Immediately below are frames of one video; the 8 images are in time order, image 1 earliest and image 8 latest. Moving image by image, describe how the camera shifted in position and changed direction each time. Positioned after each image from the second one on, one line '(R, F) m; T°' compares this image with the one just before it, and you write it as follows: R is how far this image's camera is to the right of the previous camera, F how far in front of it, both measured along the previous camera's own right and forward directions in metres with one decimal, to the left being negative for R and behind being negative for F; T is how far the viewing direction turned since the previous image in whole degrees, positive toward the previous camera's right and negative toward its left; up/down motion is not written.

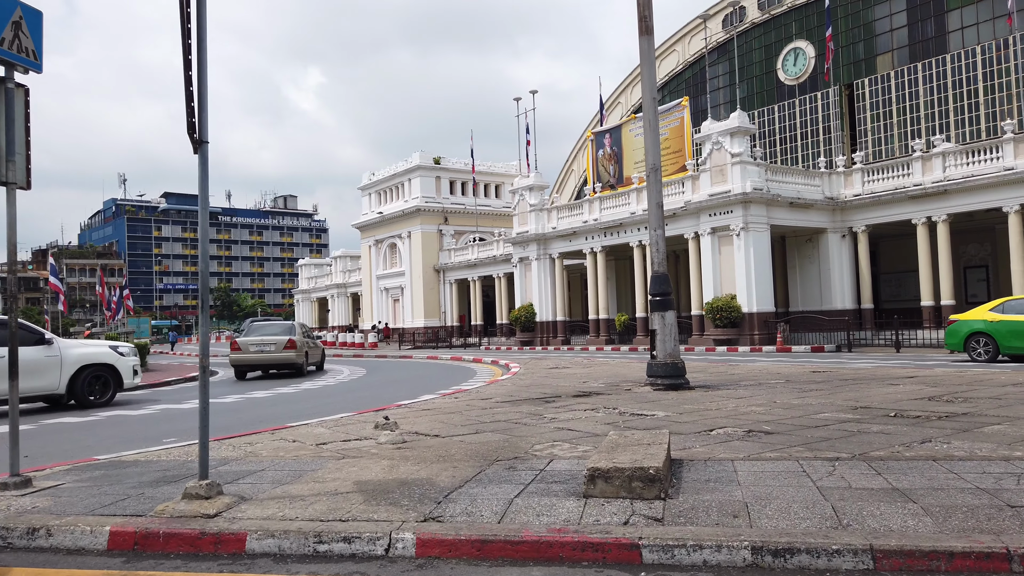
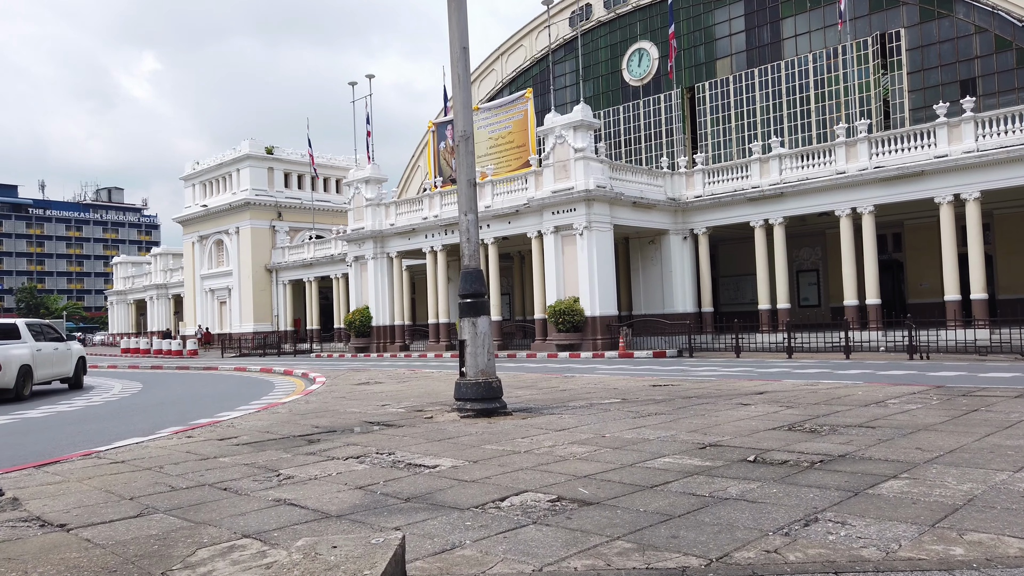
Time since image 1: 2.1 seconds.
(+1.1, +2.7) m; +11°
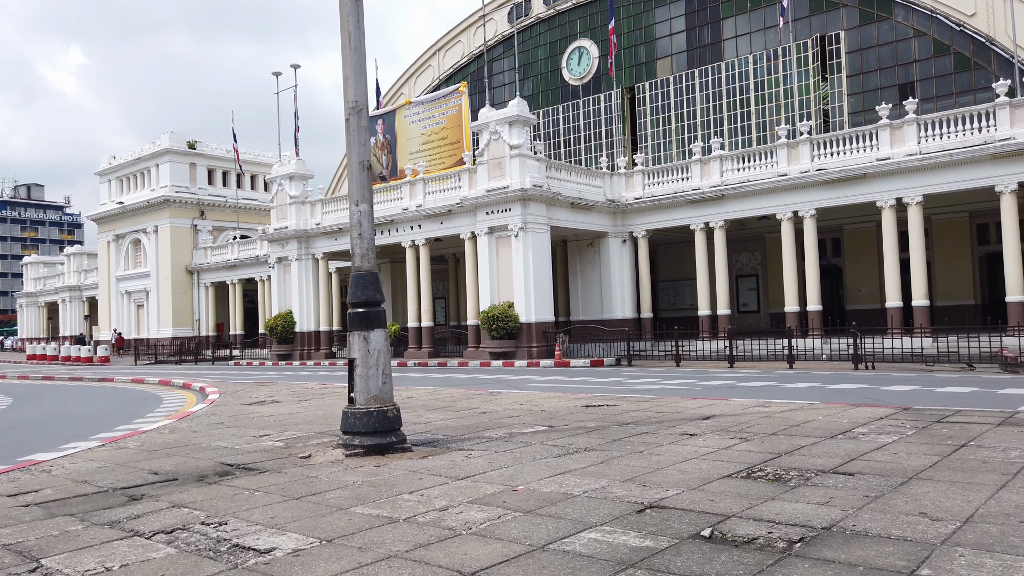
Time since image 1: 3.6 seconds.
(+0.5, +1.8) m; +4°
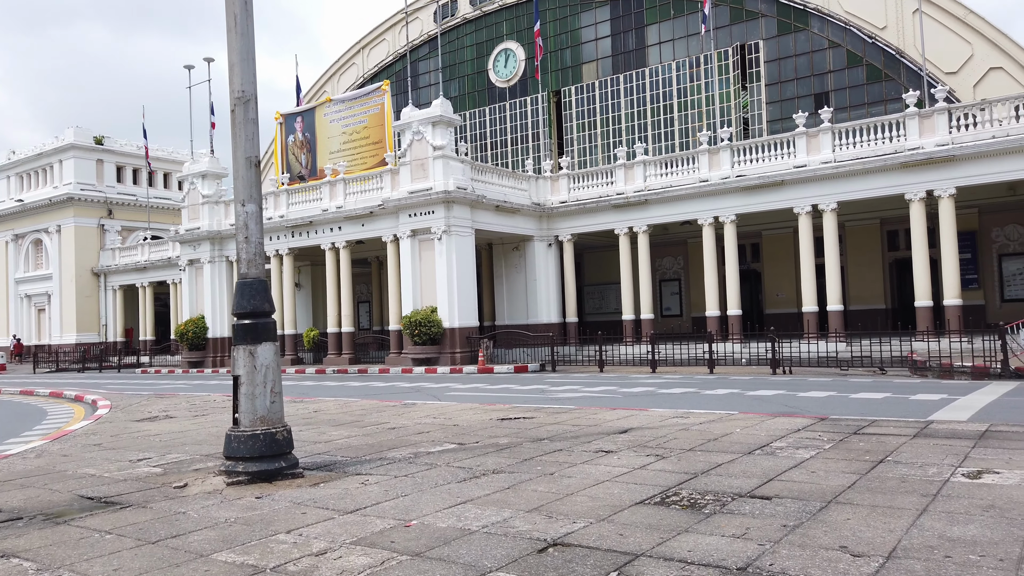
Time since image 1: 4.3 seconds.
(+0.3, +0.6) m; +5°
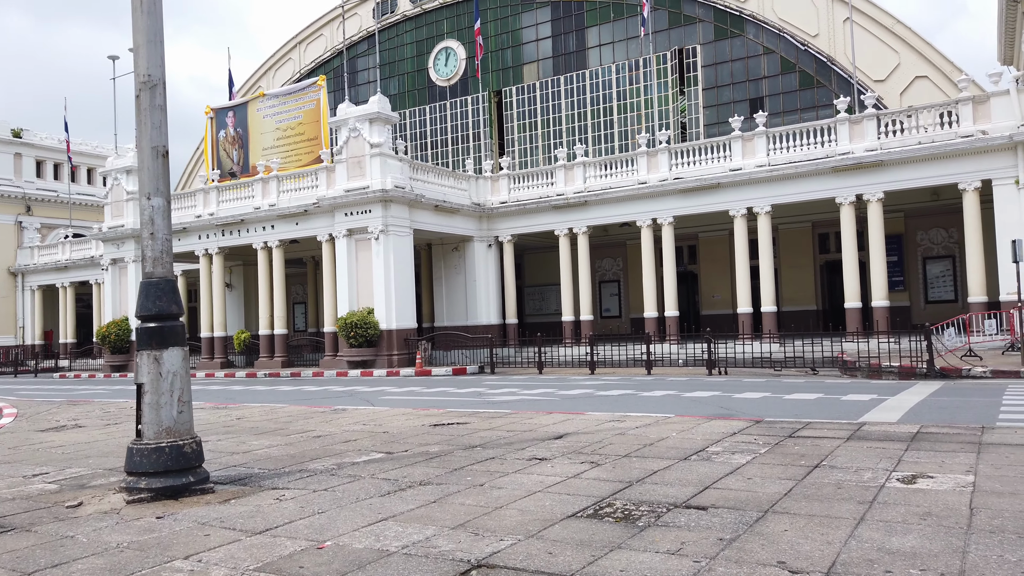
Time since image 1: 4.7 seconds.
(+0.1, +0.3) m; +4°
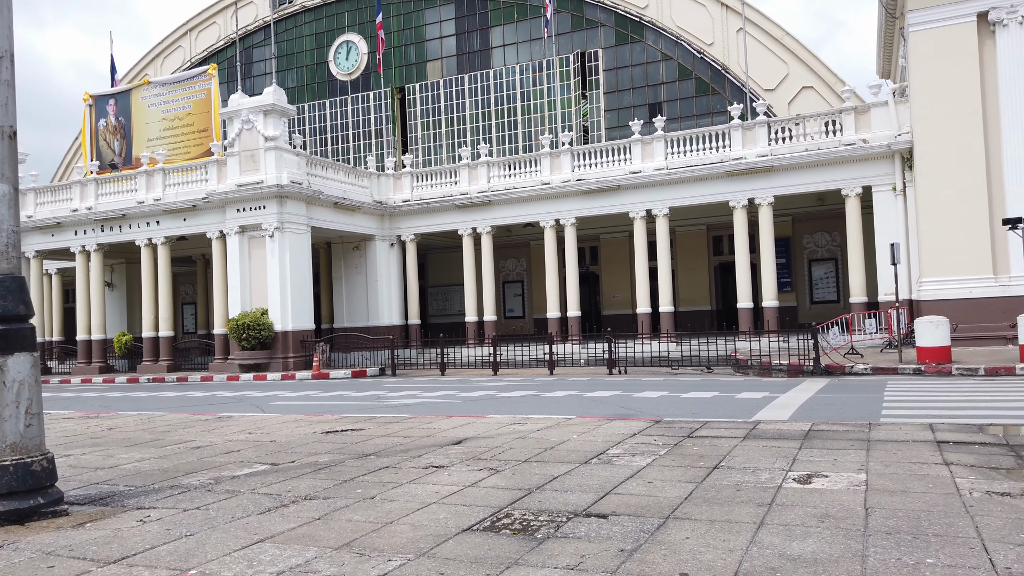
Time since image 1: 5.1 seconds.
(+0.1, +0.3) m; +7°
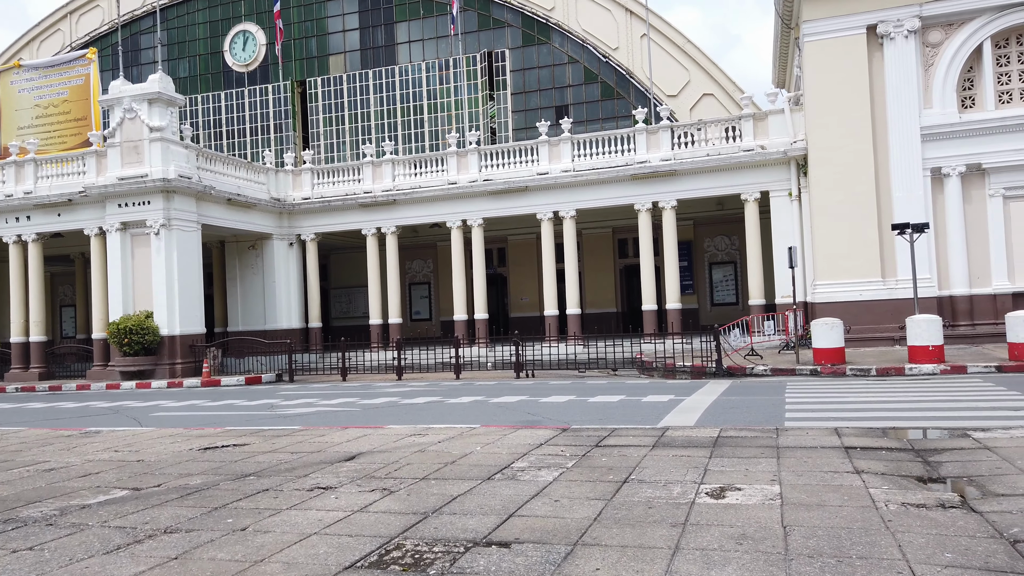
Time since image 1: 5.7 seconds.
(+0.1, +0.6) m; +7°
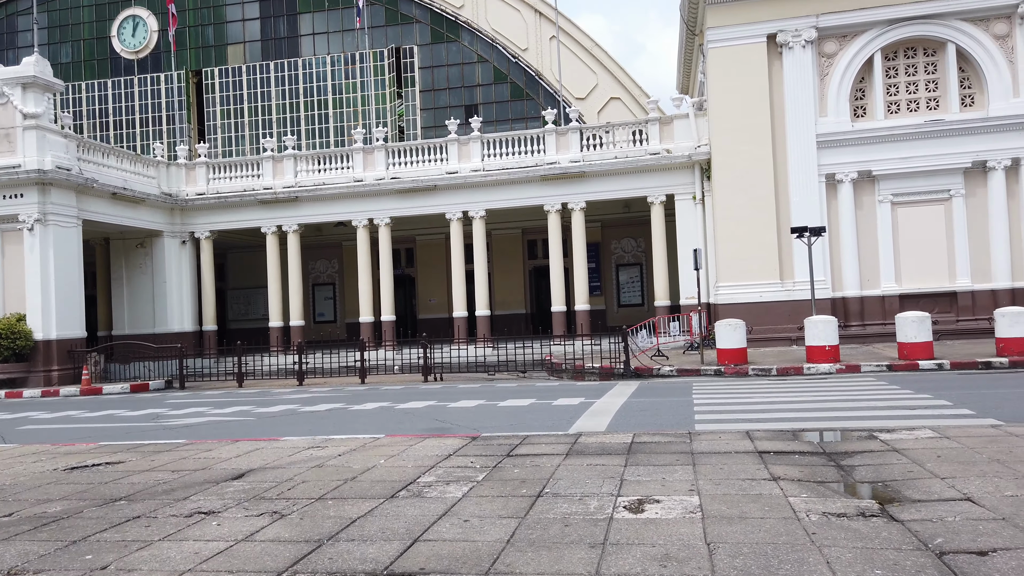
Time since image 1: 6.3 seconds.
(0.0, +0.4) m; +7°
